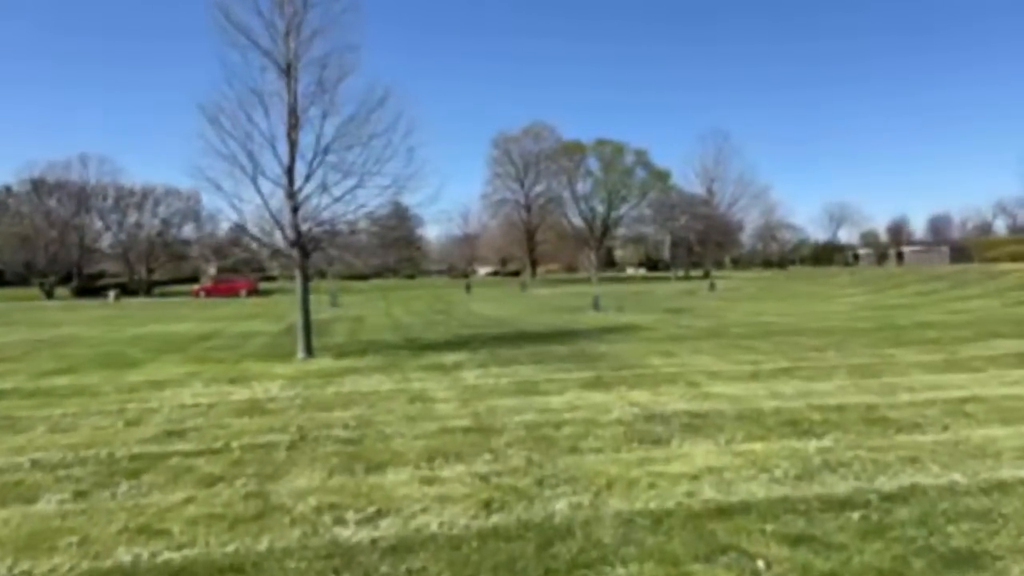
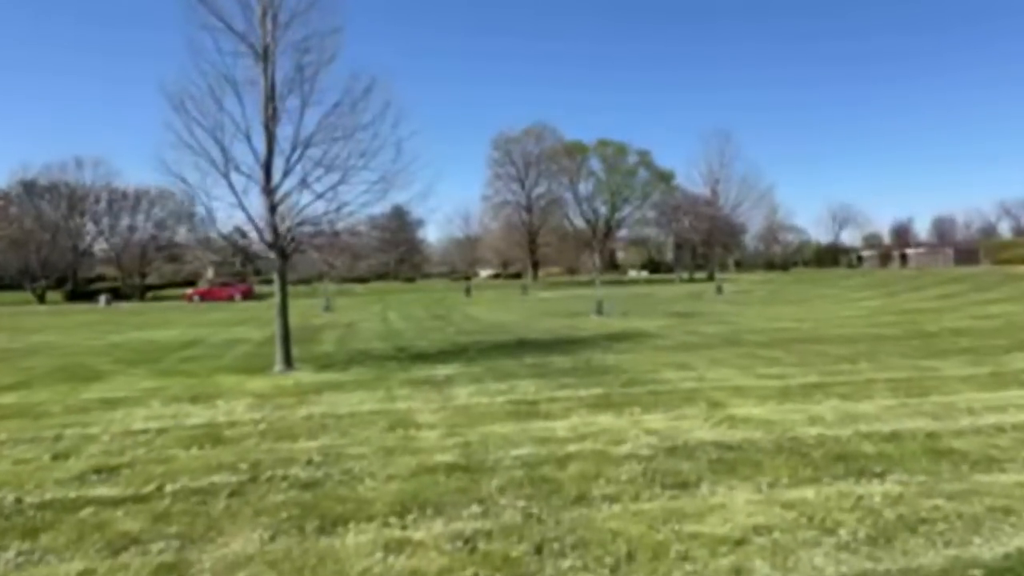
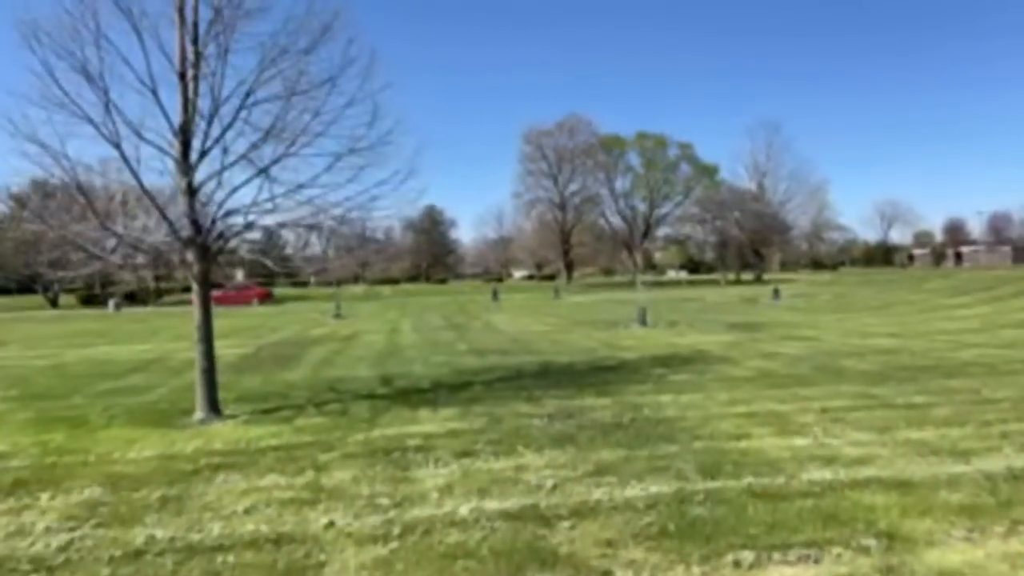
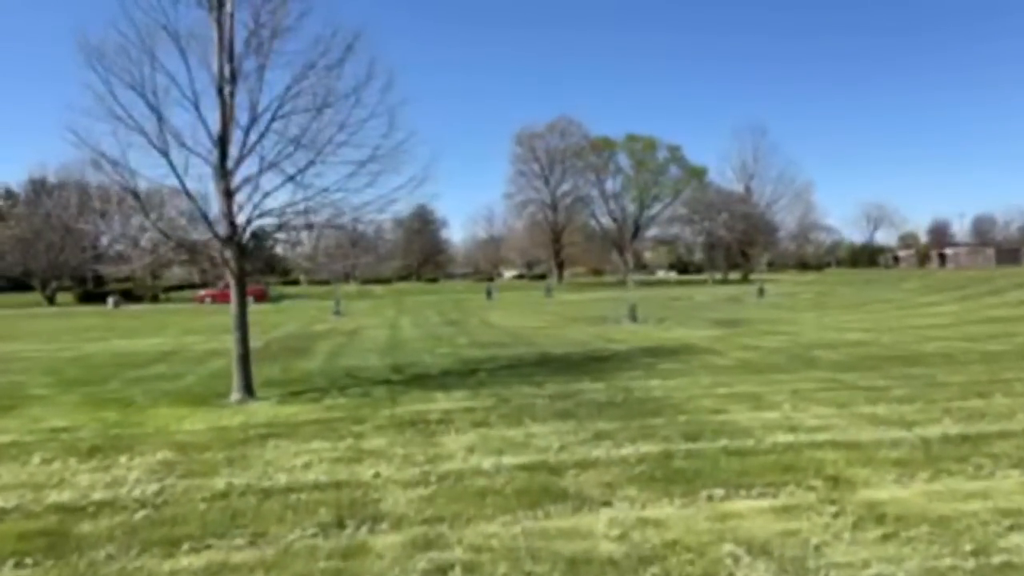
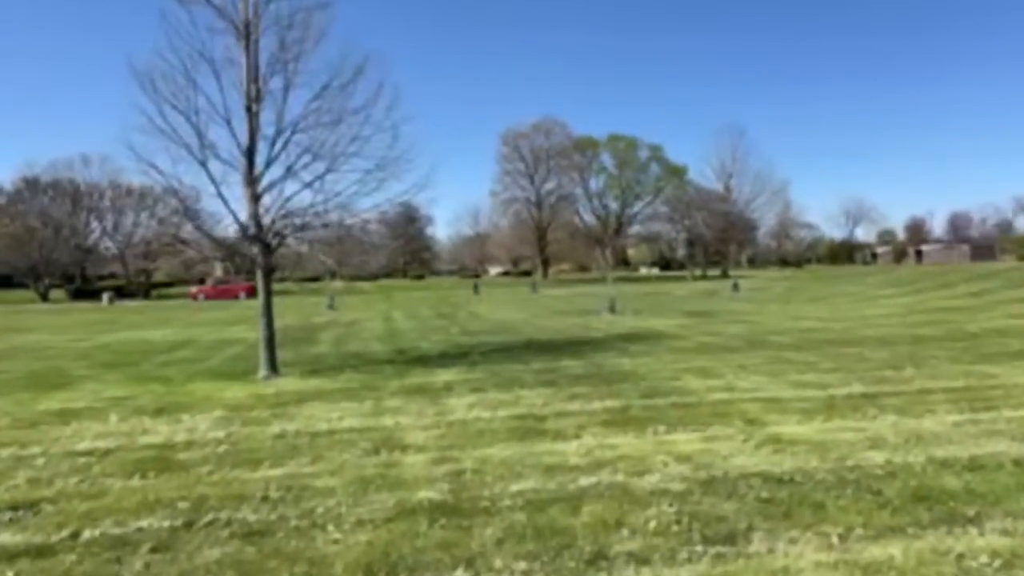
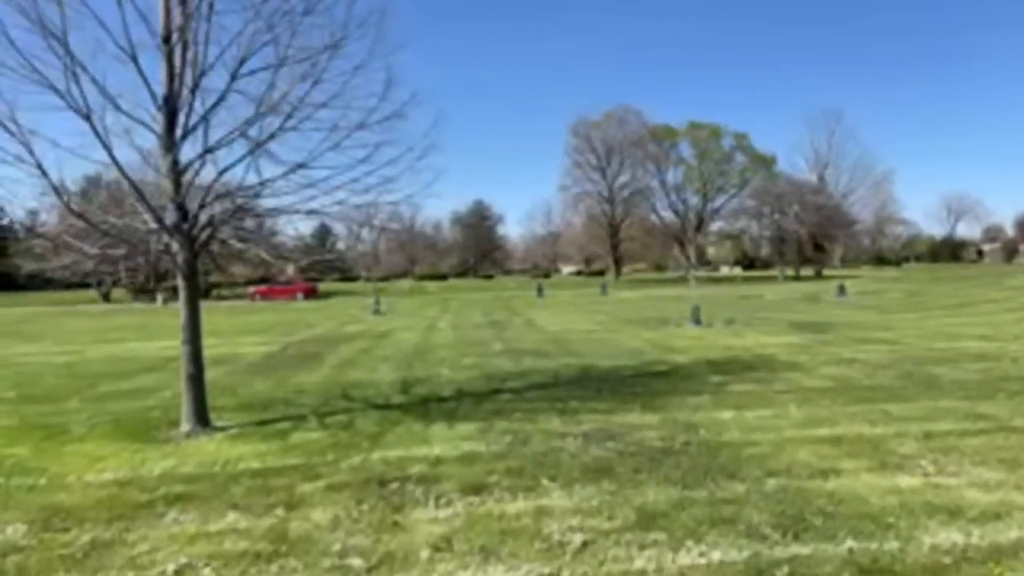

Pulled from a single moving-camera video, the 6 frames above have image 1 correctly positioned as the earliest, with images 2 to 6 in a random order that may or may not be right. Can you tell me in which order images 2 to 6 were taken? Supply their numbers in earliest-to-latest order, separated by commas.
2, 5, 4, 3, 6
